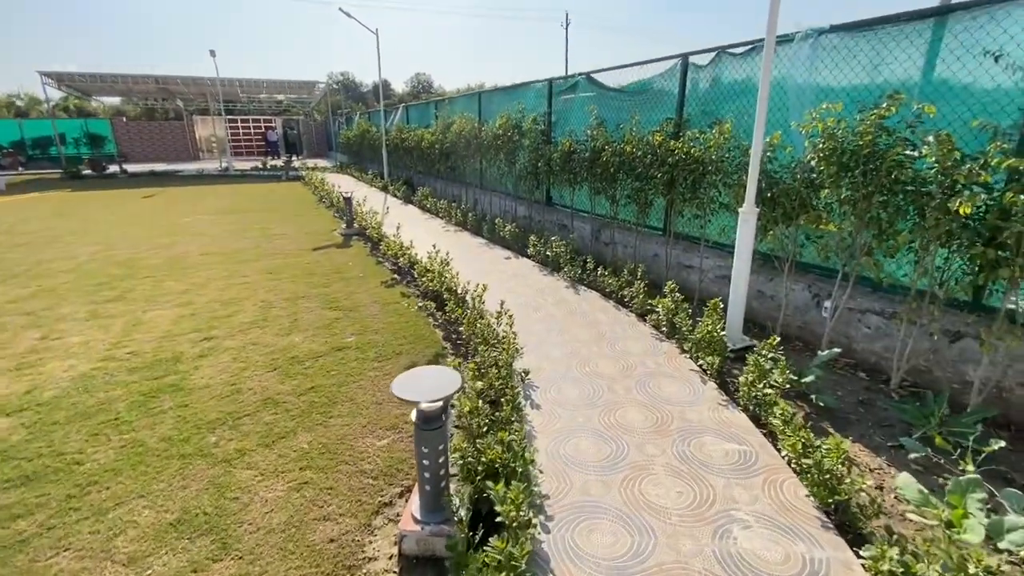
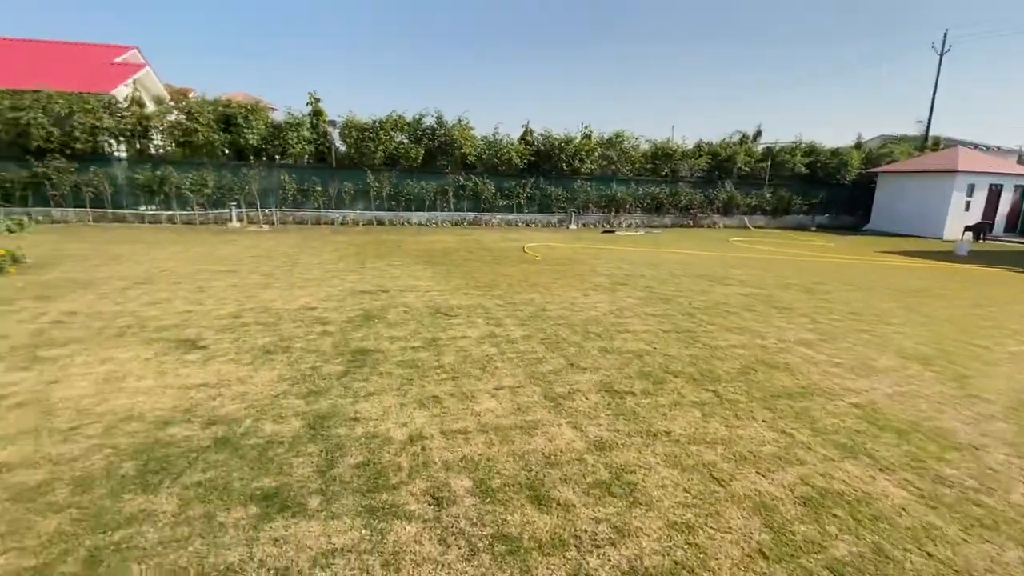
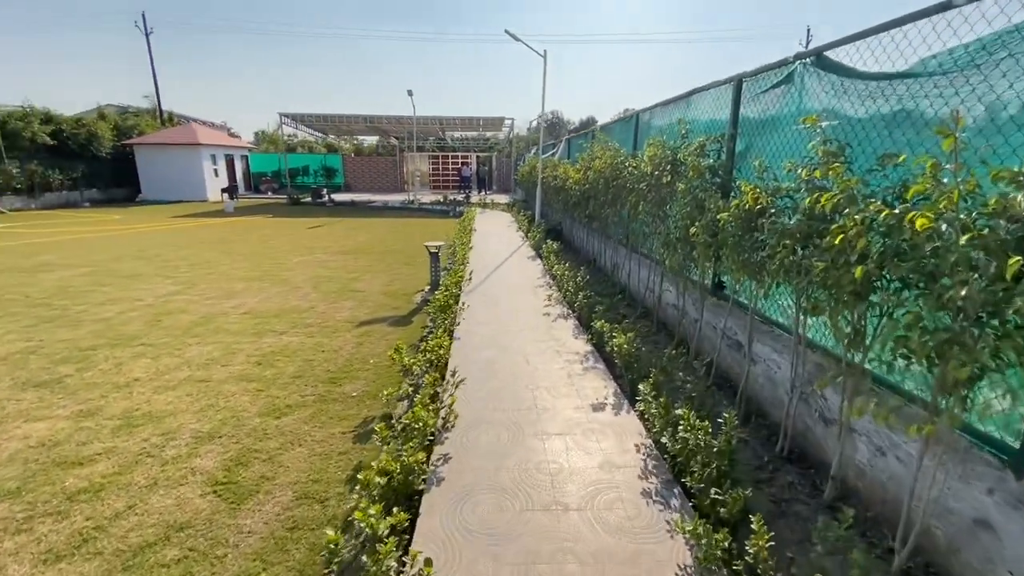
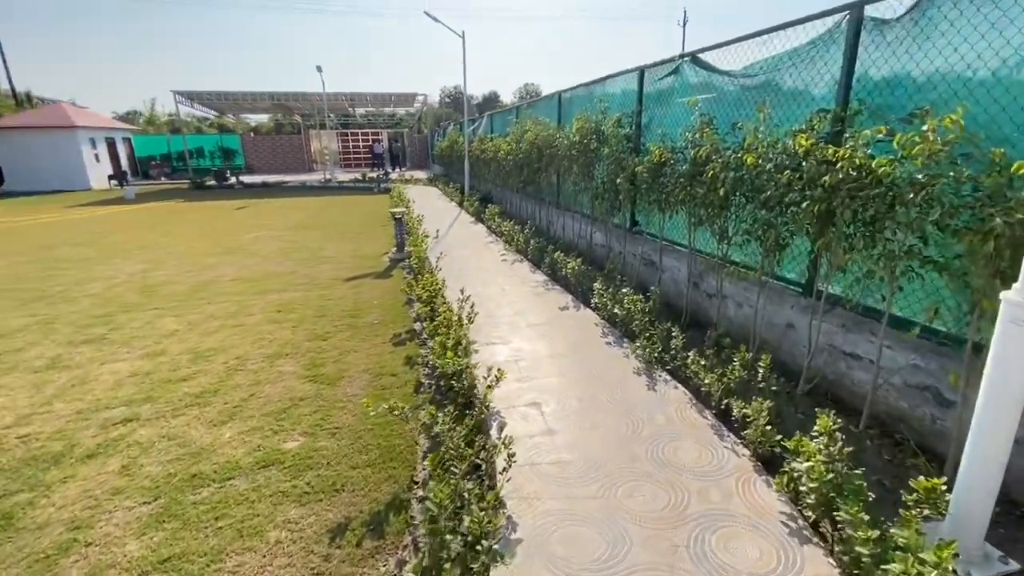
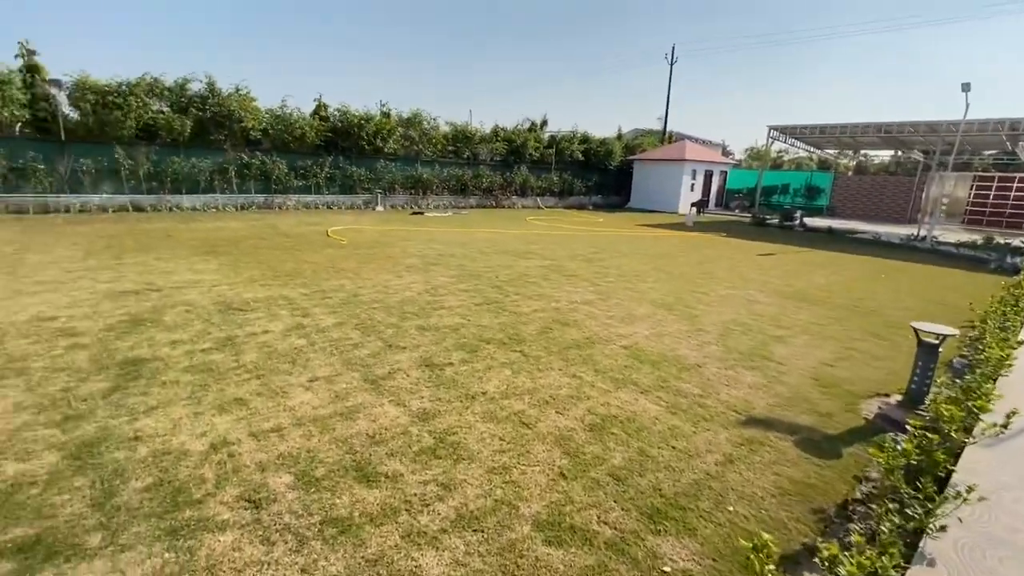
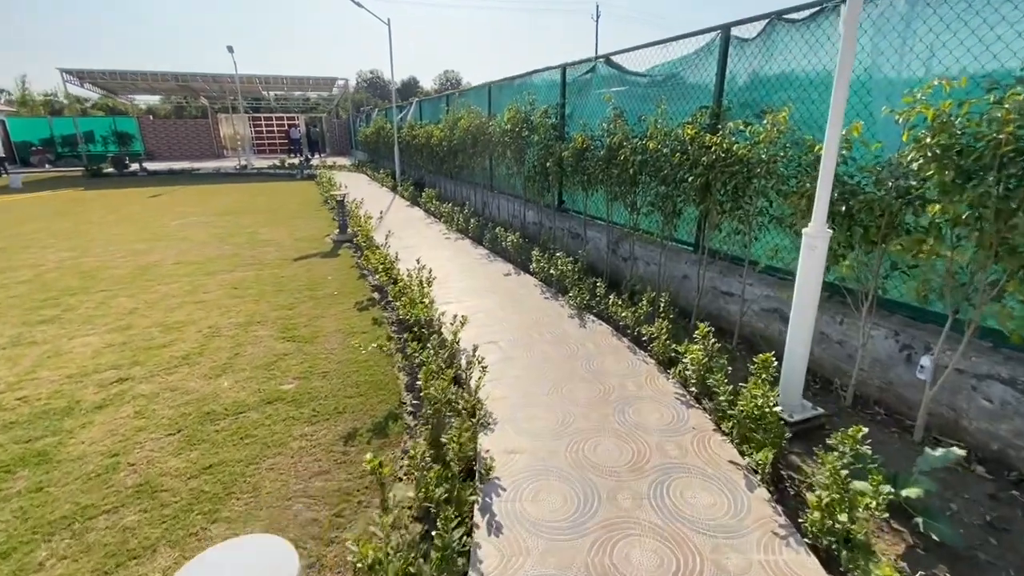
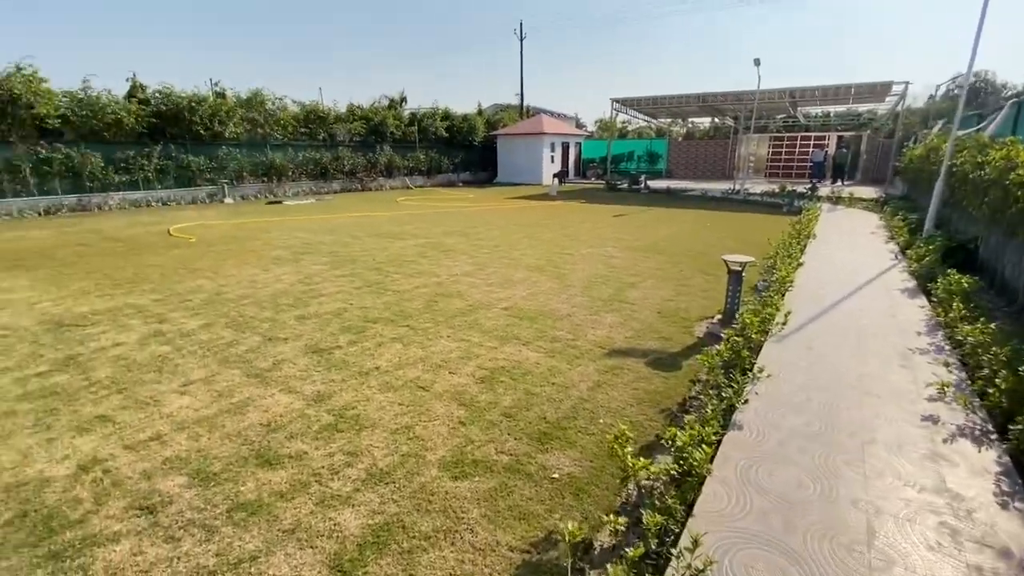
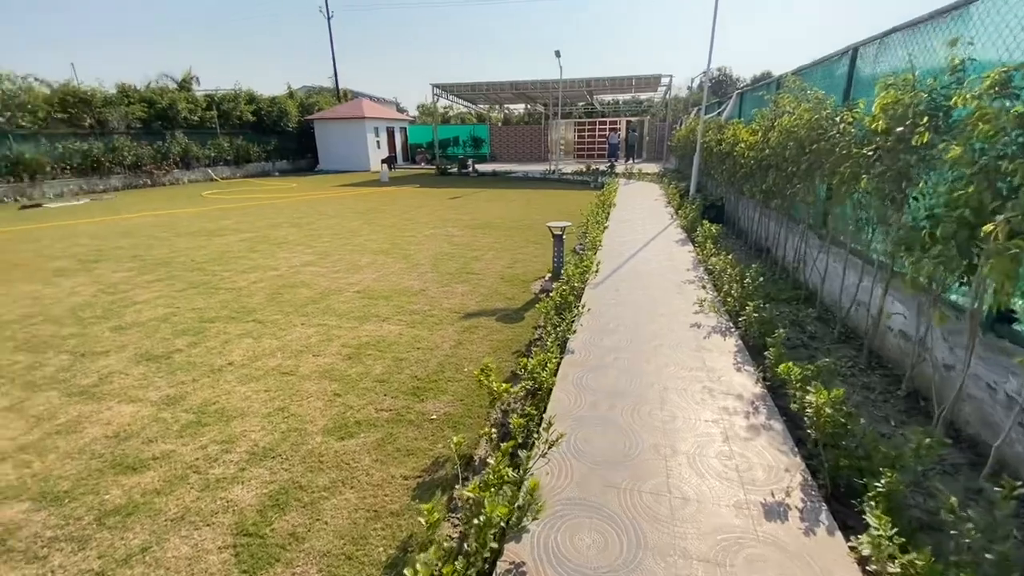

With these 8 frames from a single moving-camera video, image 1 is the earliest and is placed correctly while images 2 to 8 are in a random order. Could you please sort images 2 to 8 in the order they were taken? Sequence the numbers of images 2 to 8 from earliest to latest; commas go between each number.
6, 4, 3, 8, 7, 5, 2
